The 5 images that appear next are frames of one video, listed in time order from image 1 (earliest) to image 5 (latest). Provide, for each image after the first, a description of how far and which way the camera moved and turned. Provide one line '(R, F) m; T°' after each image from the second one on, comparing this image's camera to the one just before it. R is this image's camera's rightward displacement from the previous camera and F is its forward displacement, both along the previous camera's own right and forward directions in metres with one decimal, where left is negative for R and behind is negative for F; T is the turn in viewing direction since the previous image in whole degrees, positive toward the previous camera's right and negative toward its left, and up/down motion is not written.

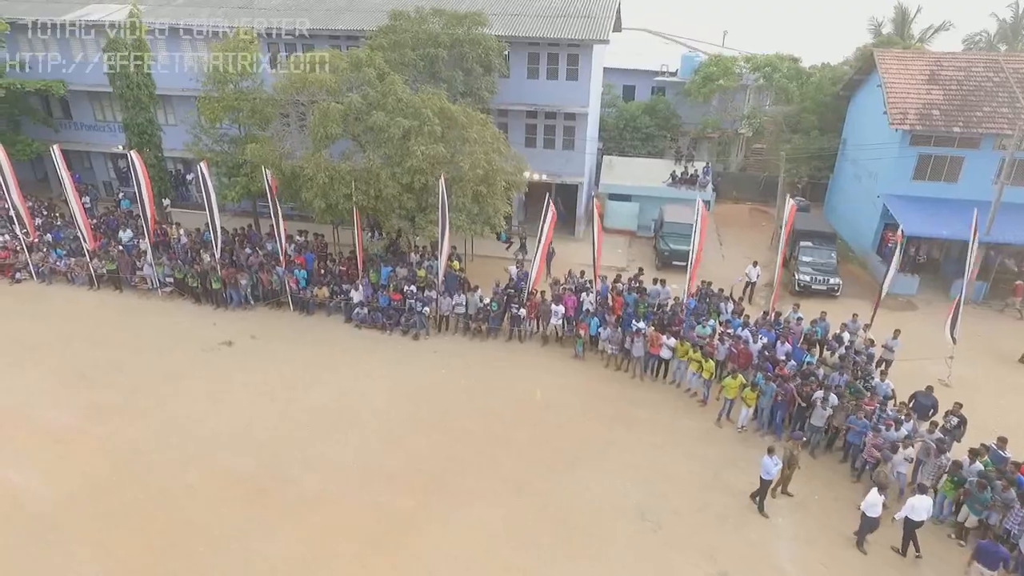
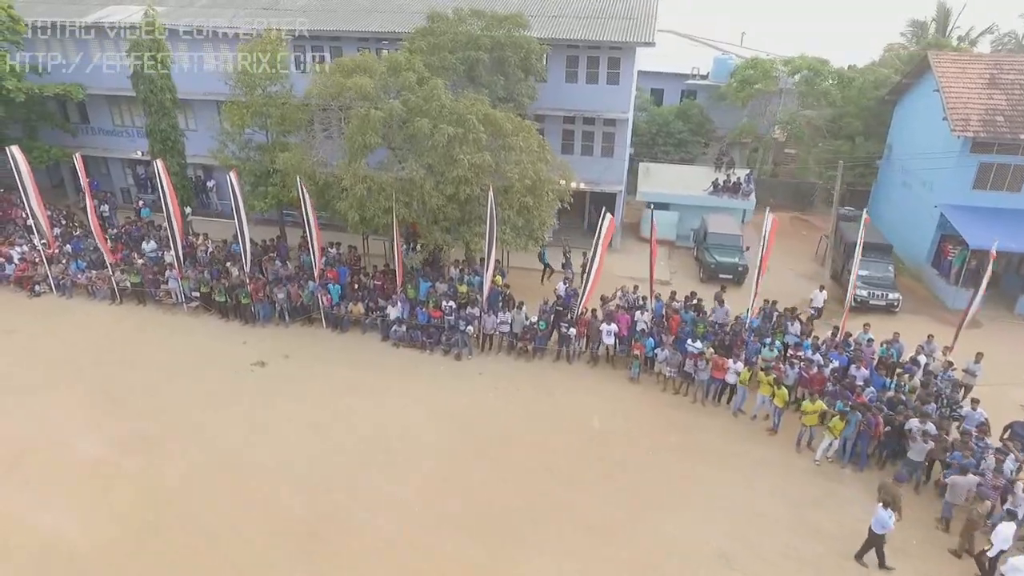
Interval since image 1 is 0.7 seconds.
(-1.1, +0.9) m; 0°
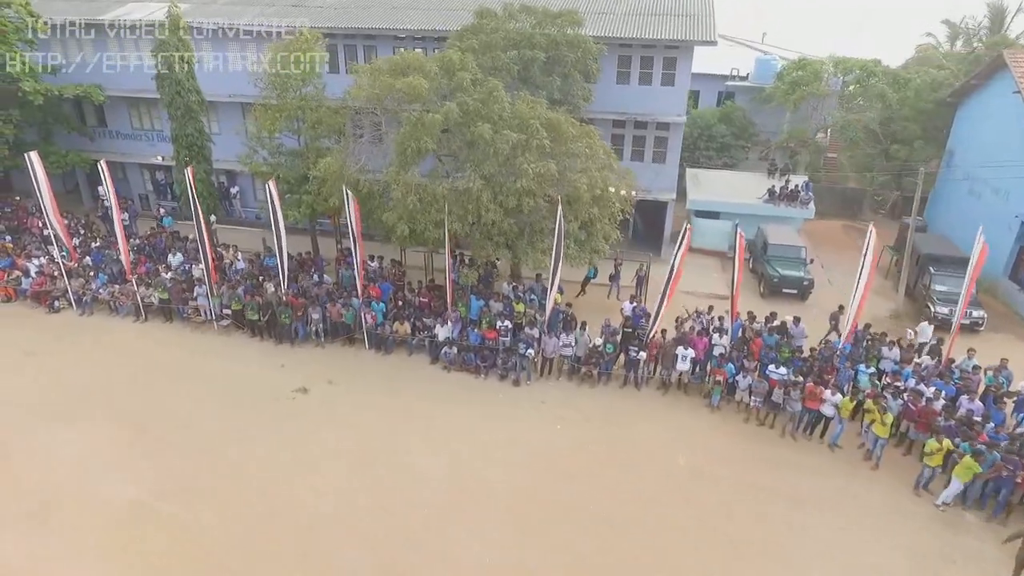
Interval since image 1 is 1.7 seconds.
(-1.4, +1.3) m; 0°
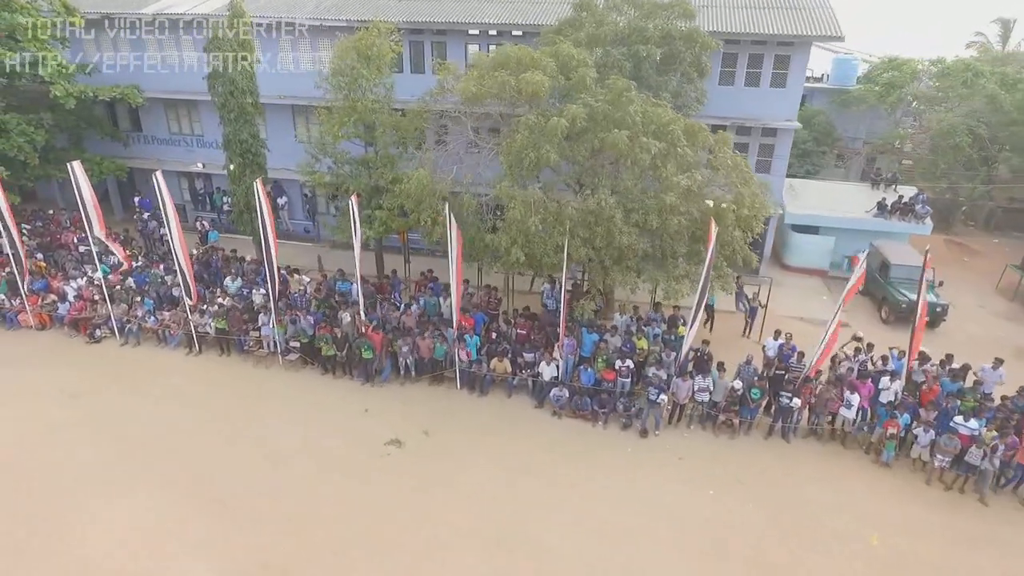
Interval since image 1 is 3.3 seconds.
(-2.4, +2.1) m; 0°
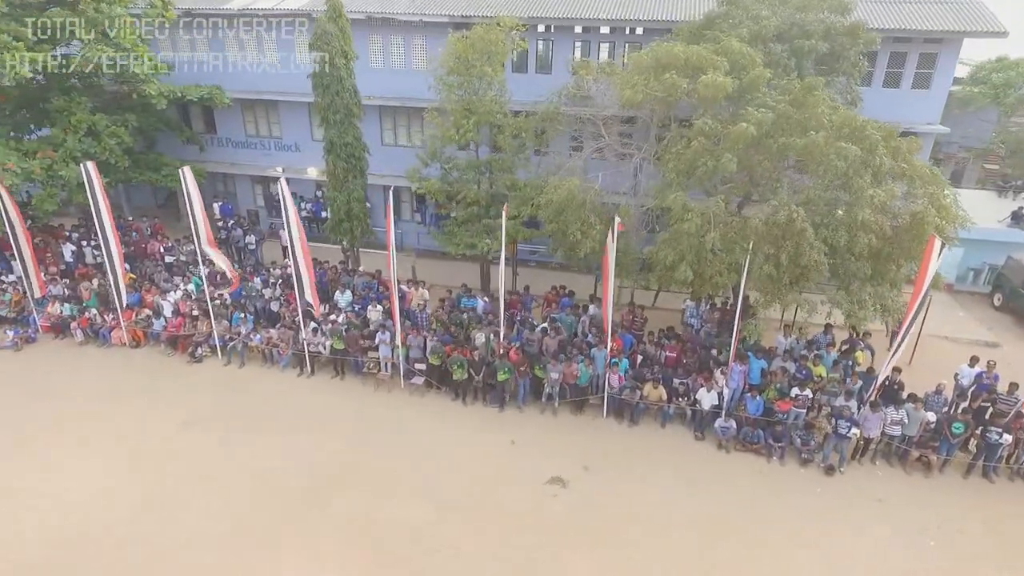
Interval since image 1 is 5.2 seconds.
(-2.9, +1.2) m; -1°
